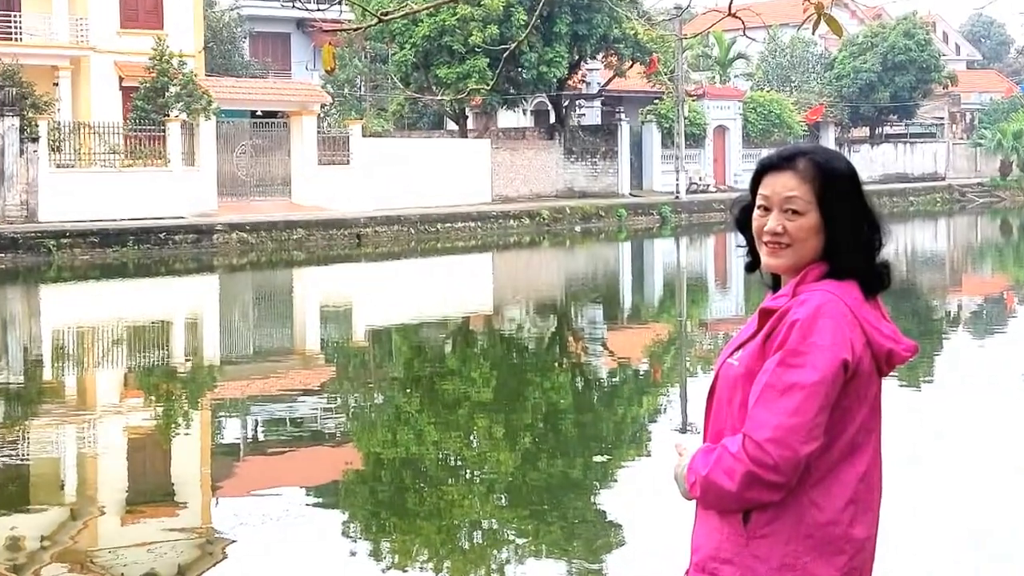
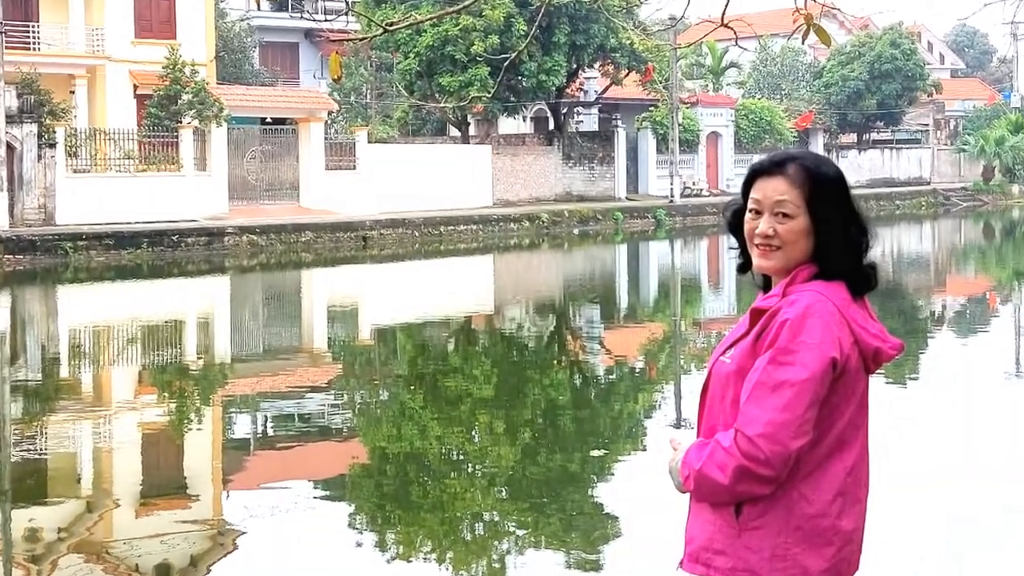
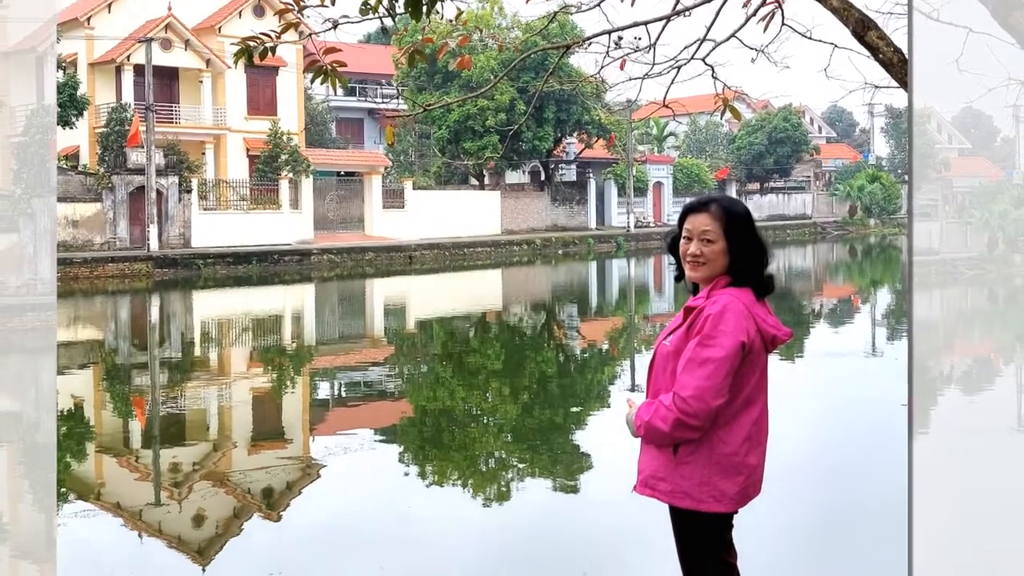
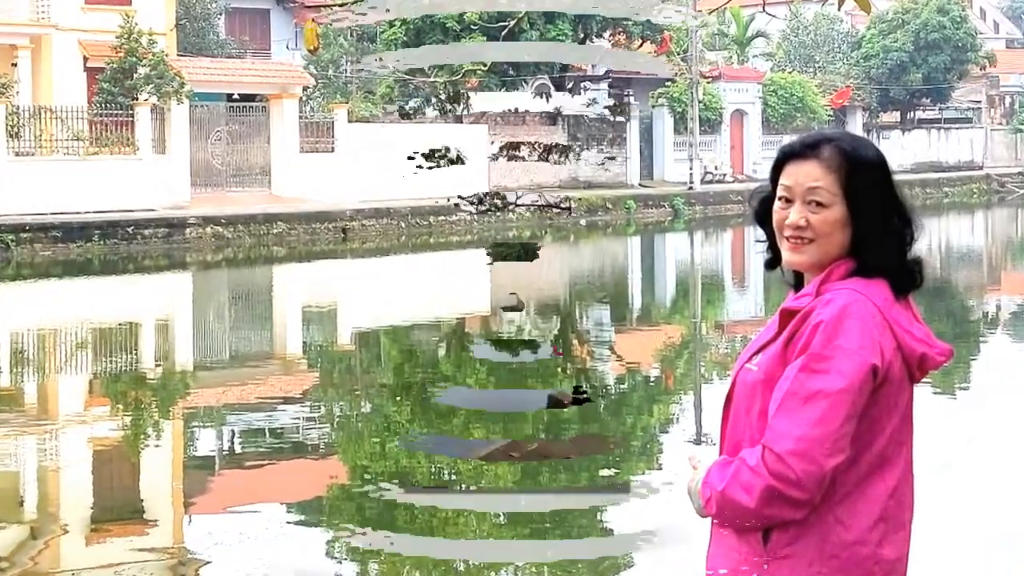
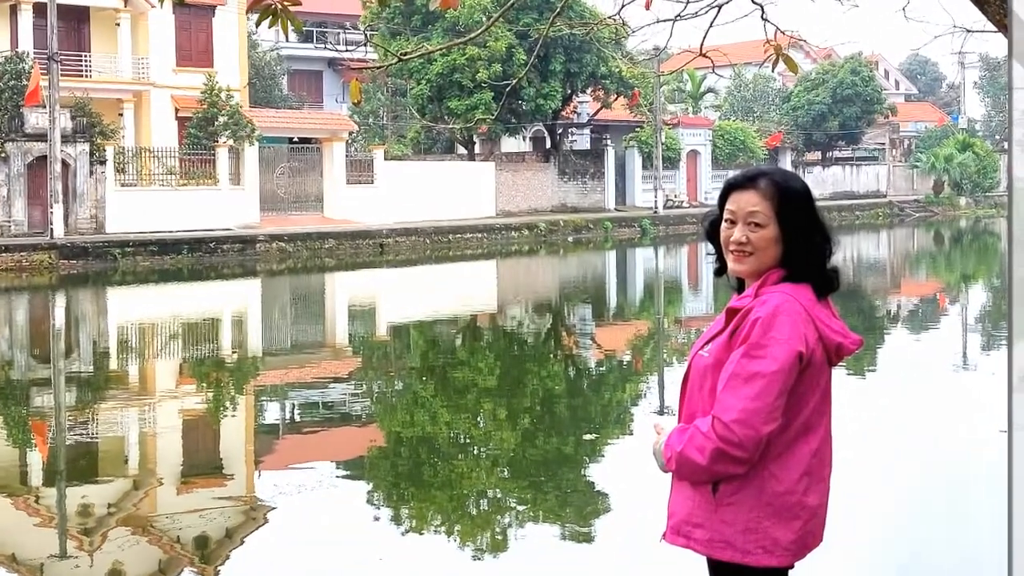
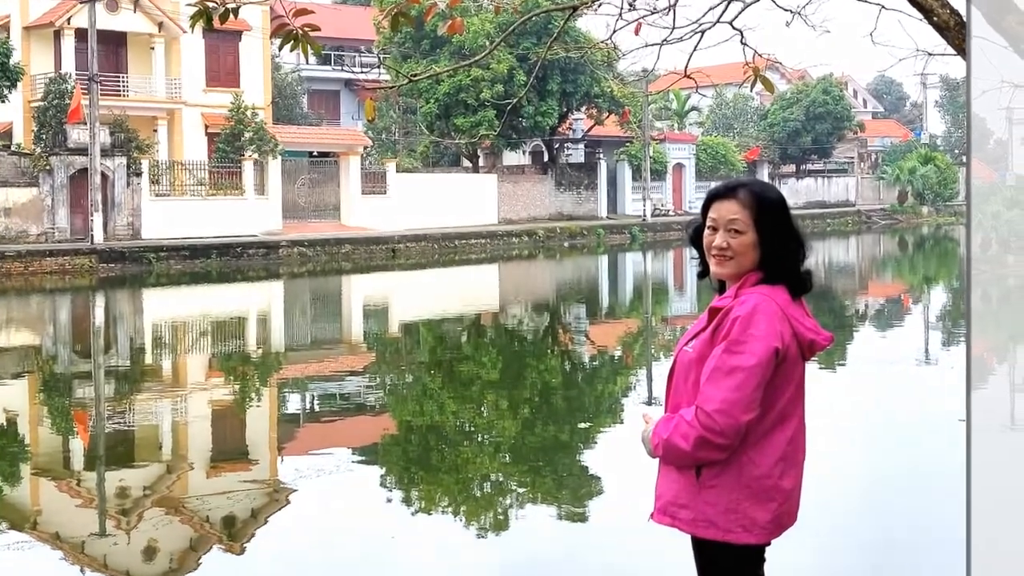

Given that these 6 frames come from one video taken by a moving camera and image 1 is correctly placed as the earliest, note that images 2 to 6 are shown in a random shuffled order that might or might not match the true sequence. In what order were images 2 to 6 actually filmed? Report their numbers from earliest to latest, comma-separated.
4, 3, 6, 5, 2
